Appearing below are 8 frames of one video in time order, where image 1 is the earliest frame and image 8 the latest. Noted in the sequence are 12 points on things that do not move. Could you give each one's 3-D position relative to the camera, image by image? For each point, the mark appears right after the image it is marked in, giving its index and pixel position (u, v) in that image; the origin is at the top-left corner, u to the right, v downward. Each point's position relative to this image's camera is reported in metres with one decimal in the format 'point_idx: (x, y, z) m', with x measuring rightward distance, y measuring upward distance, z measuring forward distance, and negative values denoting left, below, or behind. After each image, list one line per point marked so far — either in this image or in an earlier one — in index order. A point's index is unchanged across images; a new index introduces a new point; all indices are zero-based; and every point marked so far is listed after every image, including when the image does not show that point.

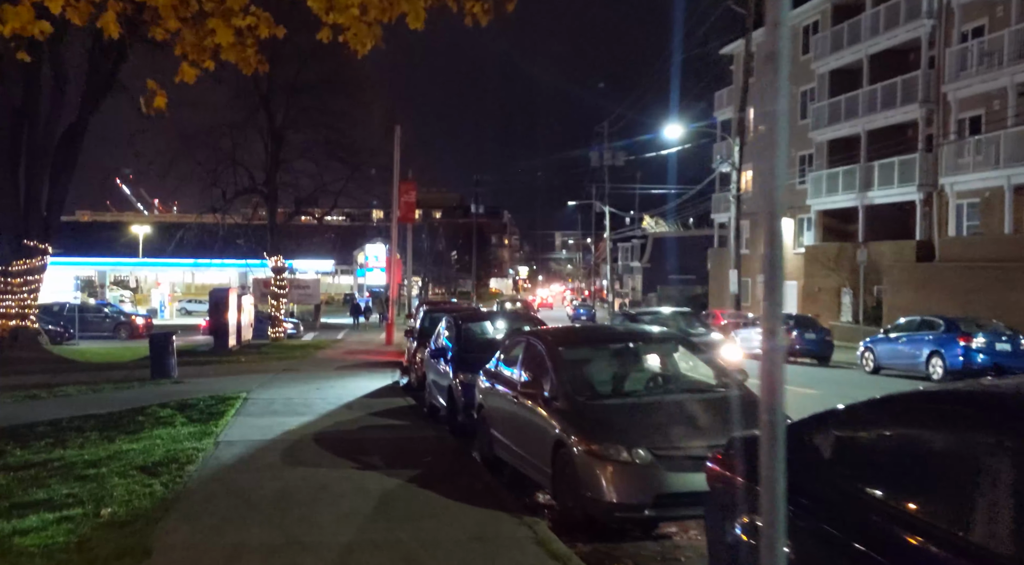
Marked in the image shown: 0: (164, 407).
0: (-4.8, -1.7, +11.8) m
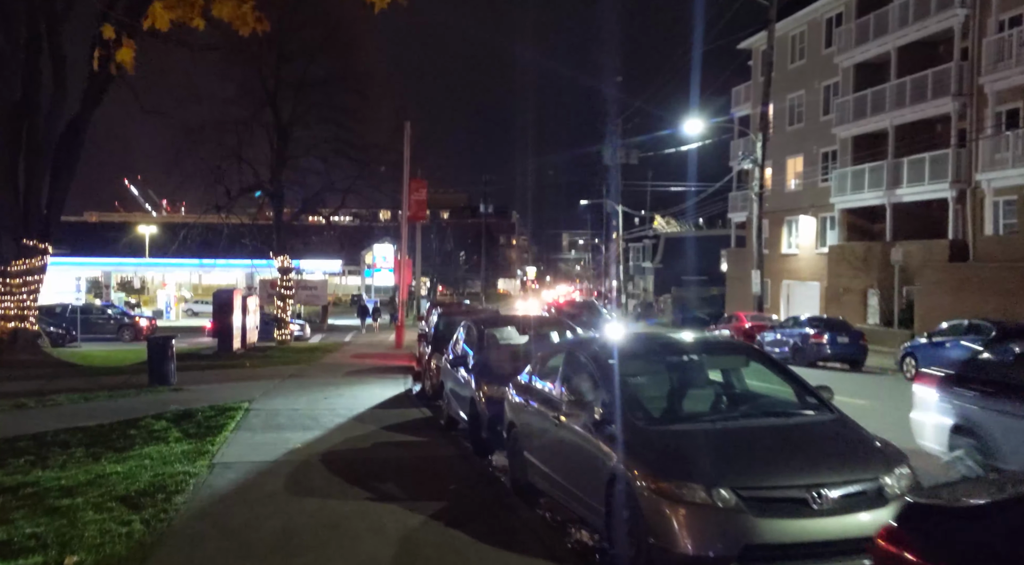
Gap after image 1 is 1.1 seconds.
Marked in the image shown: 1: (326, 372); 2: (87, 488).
0: (-4.4, -1.7, +10.8) m
1: (-3.8, -1.9, +17.9) m
2: (-3.3, -1.6, +6.7) m
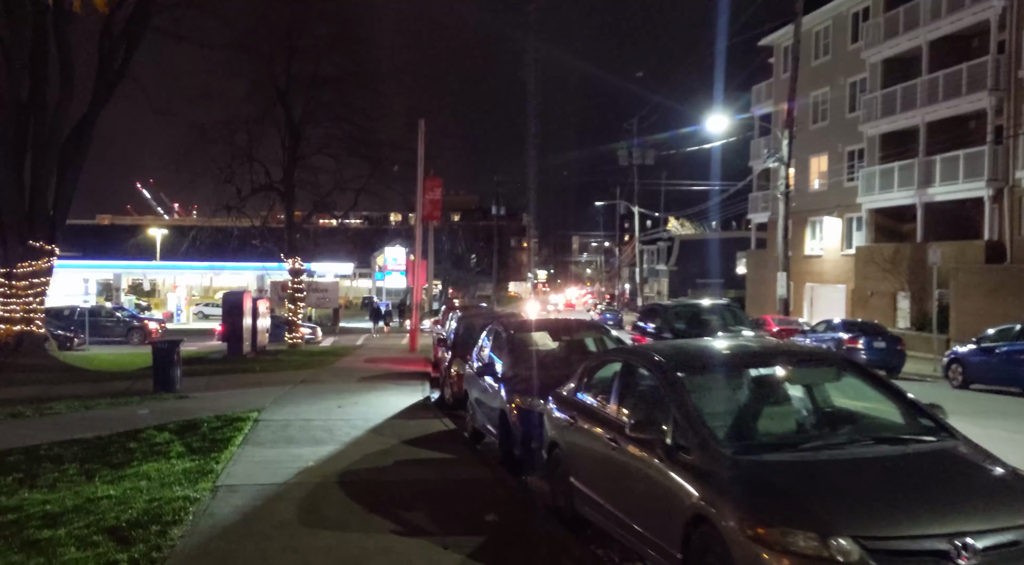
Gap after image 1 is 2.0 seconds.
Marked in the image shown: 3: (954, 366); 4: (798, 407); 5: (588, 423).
0: (-4.1, -1.7, +10.0) m
1: (-3.4, -1.9, +17.1) m
2: (-3.0, -1.6, +5.9) m
3: (+8.2, -1.5, +16.0) m
4: (+1.6, -0.7, +4.9) m
5: (+0.5, -0.9, +5.5) m
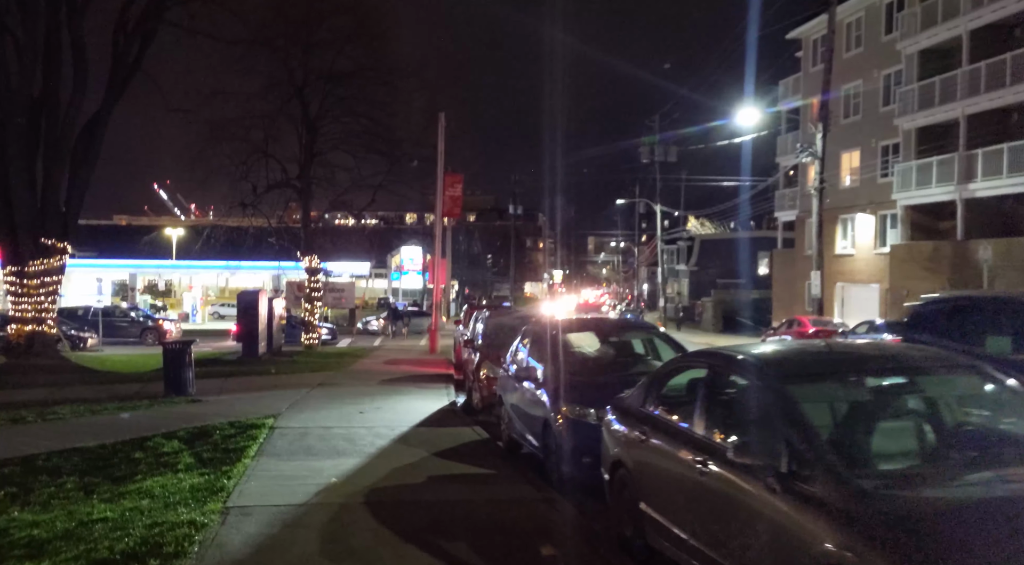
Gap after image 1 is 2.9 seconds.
0: (-3.7, -1.7, +9.3) m
1: (-2.9, -1.9, +16.3) m
2: (-2.7, -1.6, +5.1) m
3: (+8.7, -1.5, +15.0) m
4: (+1.9, -0.6, +4.0) m
5: (+0.8, -0.8, +4.6) m
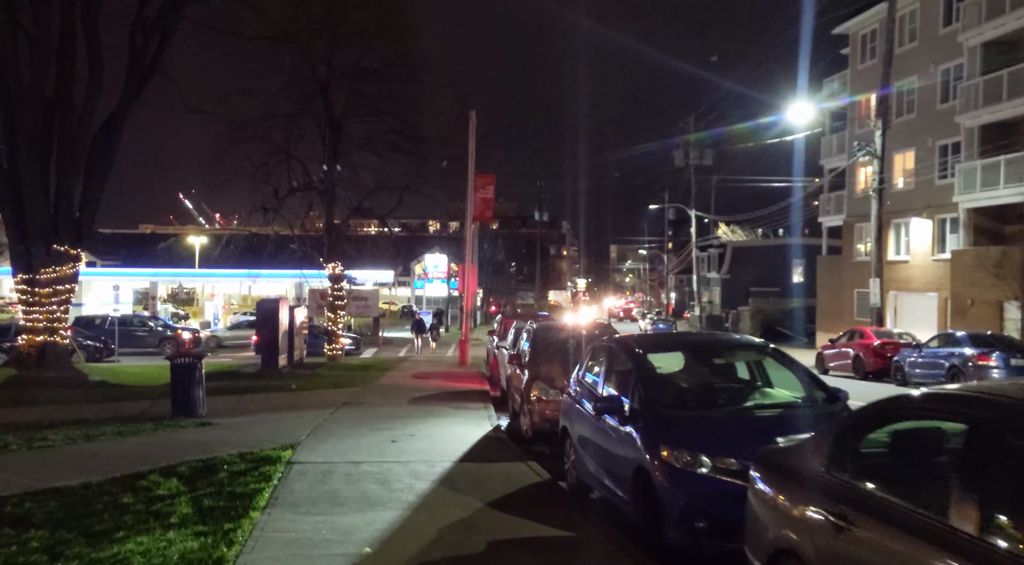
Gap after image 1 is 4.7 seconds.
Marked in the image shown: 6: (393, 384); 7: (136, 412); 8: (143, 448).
0: (-3.1, -1.8, +7.7) m
1: (-2.1, -2.0, +14.7) m
2: (-2.2, -1.6, +3.6) m
3: (+9.4, -1.6, +13.1) m
4: (+2.4, -0.7, +2.3) m
5: (+1.3, -0.9, +3.0) m
6: (-2.5, -2.1, +18.0) m
7: (-5.8, -2.0, +13.3) m
8: (-4.1, -1.9, +9.7) m
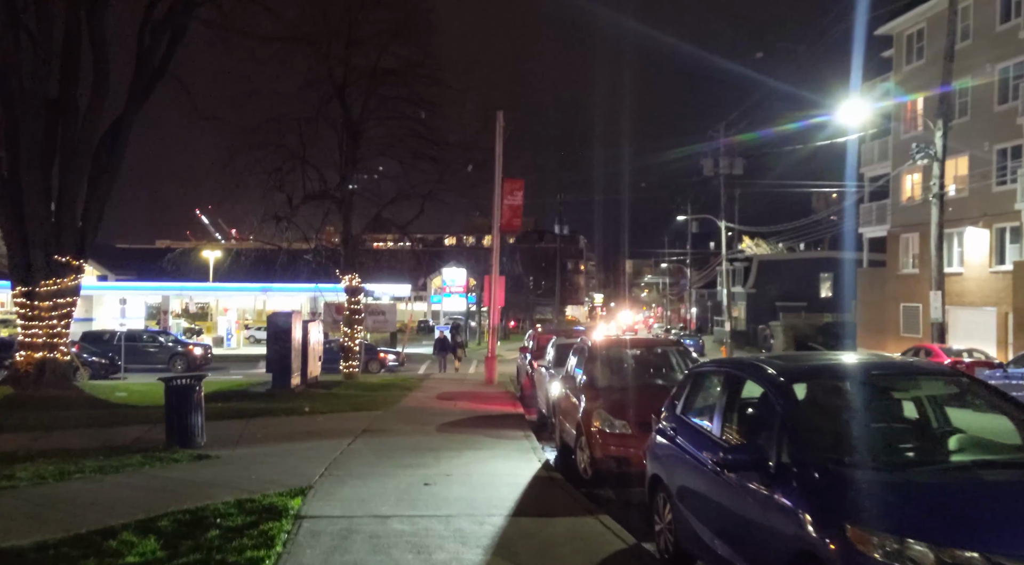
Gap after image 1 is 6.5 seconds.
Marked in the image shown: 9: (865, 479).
0: (-2.6, -1.8, +6.0) m
1: (-1.5, -2.2, +13.0) m
2: (-1.8, -1.5, +1.9) m
3: (+10.0, -1.8, +11.2) m
4: (+2.8, -0.6, +0.6) m
5: (+1.7, -0.8, +1.3) m
6: (-1.8, -2.3, +16.3) m
7: (-5.2, -2.1, +11.6) m
8: (-3.6, -1.9, +8.0) m
9: (+1.6, -0.9, +4.0) m
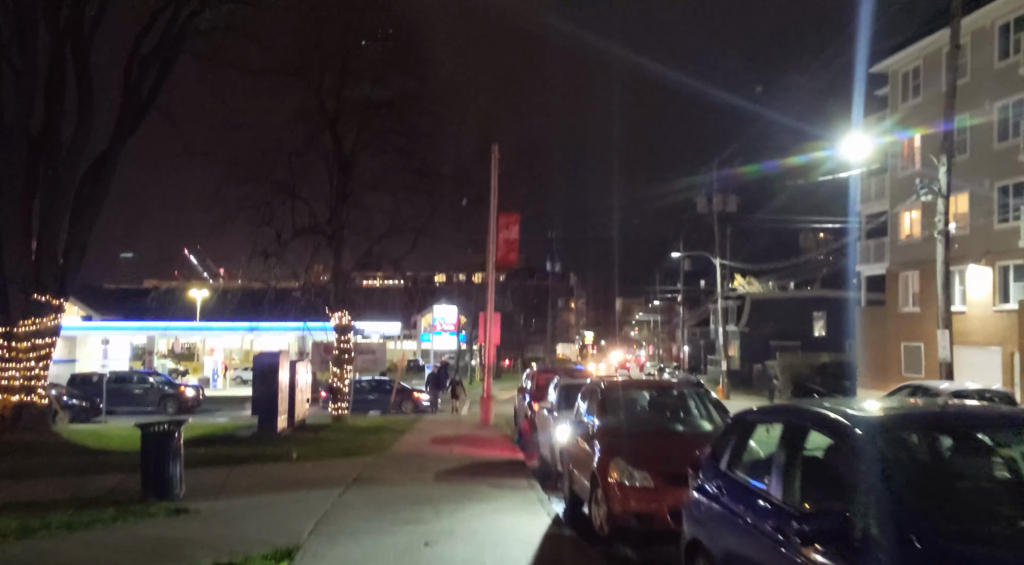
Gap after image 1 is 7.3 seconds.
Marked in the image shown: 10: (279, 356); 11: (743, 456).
0: (-2.5, -2.0, +5.2) m
1: (-1.5, -2.7, +12.2) m
2: (-1.6, -1.6, +1.1) m
3: (+10.0, -2.2, +10.6) m
4: (+3.0, -0.6, -0.1) m
5: (+1.9, -0.8, +0.6) m
6: (-1.8, -3.0, +15.5) m
7: (-5.2, -2.6, +10.8) m
8: (-3.5, -2.2, +7.2) m
9: (+1.7, -1.0, +3.3) m
10: (-4.8, -1.5, +17.7) m
11: (+1.3, -1.0, +5.1) m
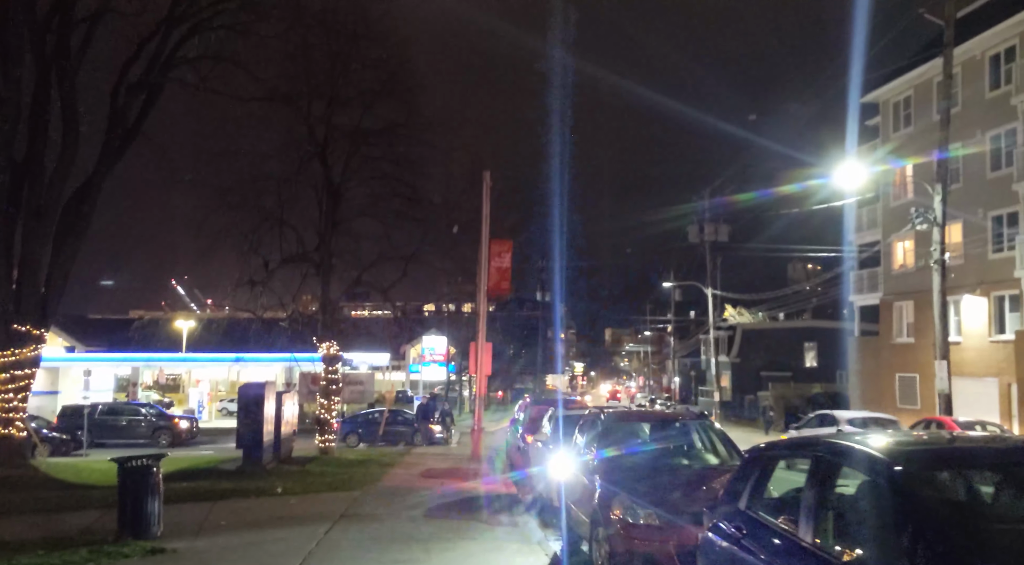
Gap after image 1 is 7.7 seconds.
0: (-2.5, -2.1, +4.8) m
1: (-1.6, -3.1, +11.7) m
2: (-1.5, -1.6, +0.7) m
3: (+10.0, -2.6, +10.3) m
4: (+3.1, -0.5, -0.4) m
5: (+1.9, -0.8, +0.2) m
6: (-2.0, -3.5, +15.0) m
7: (-5.2, -2.9, +10.2) m
8: (-3.5, -2.4, +6.7) m
9: (+1.7, -1.1, +2.9) m
10: (-4.9, -2.1, +17.2) m
11: (+1.3, -1.2, +4.7) m
